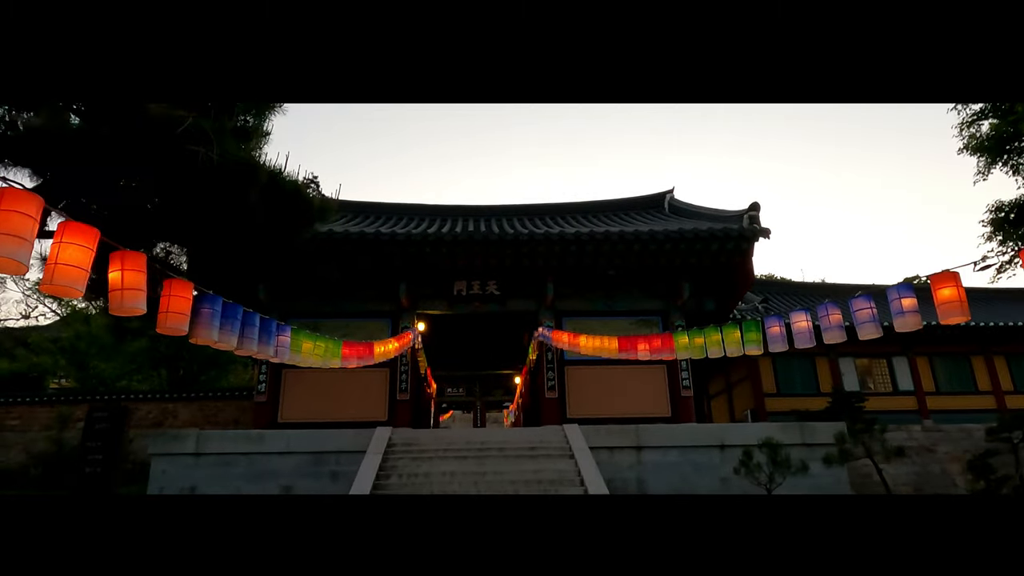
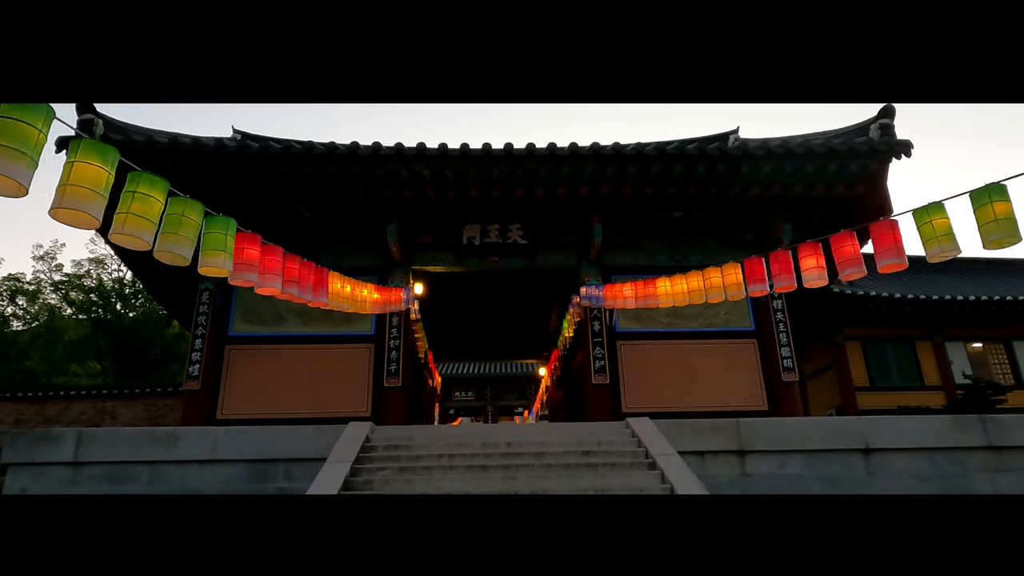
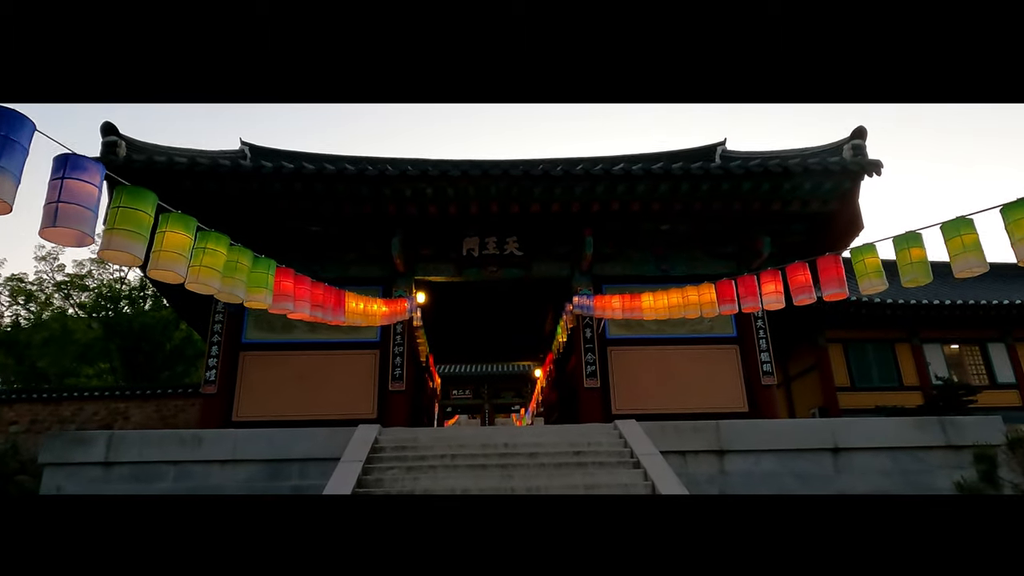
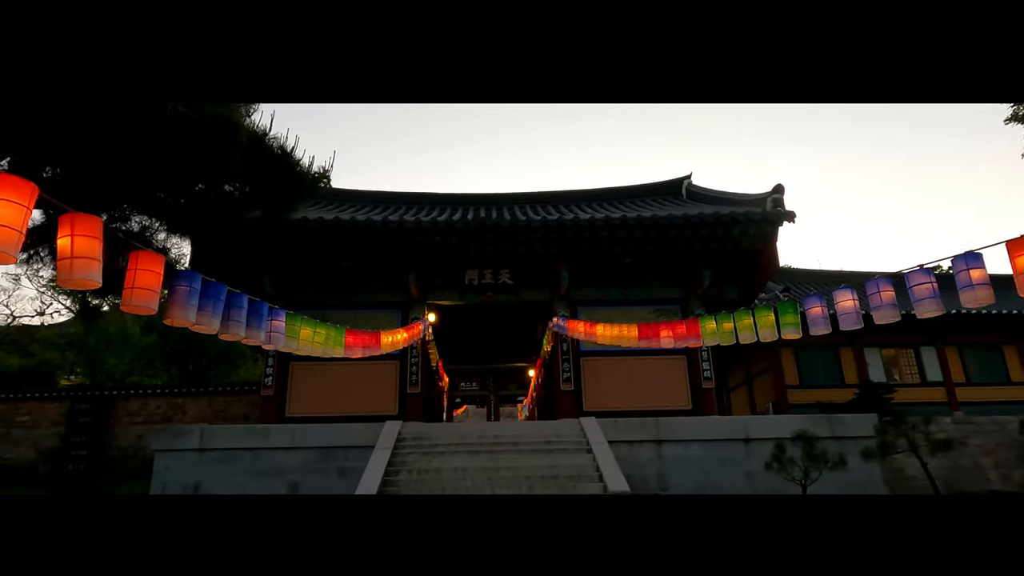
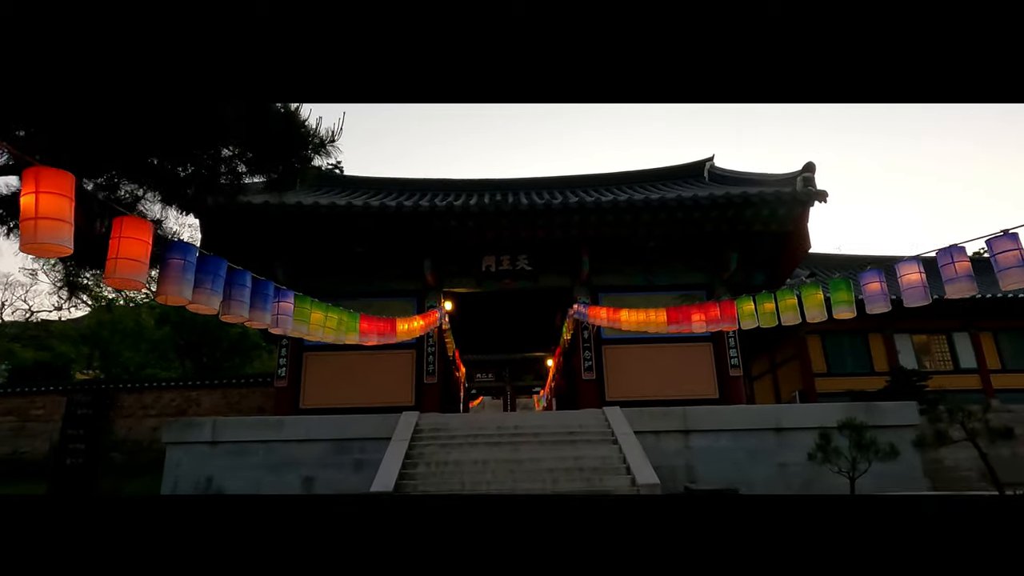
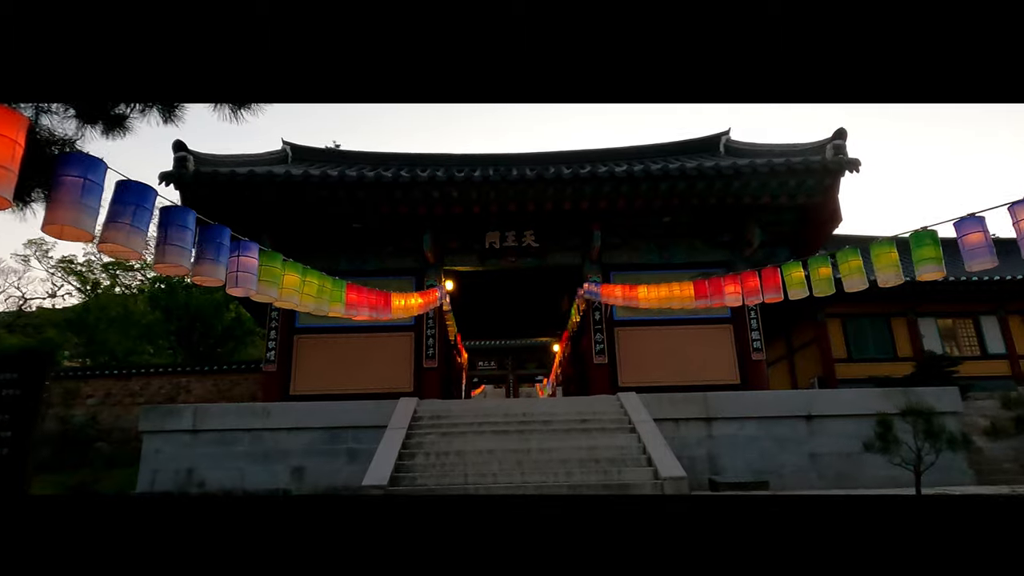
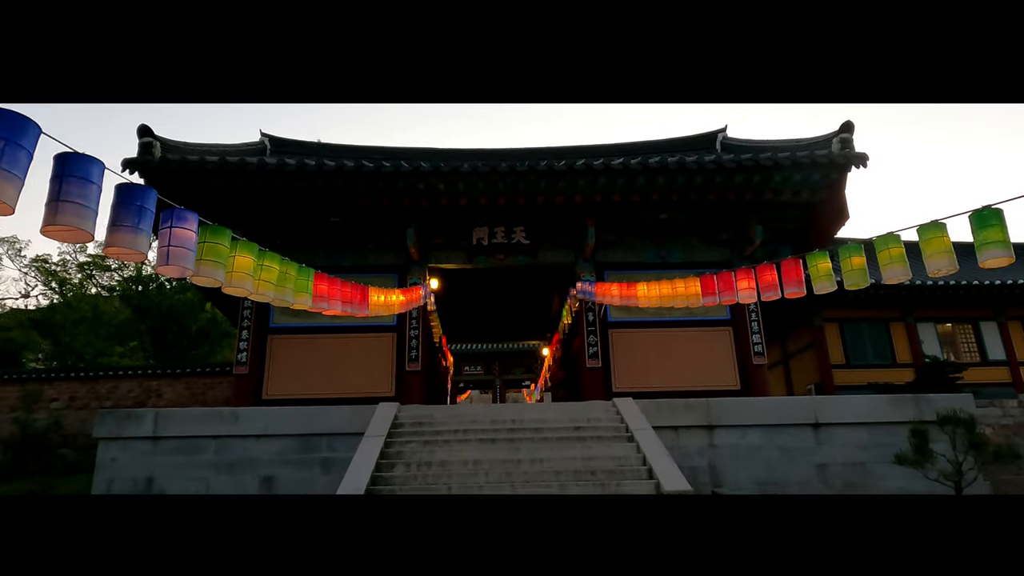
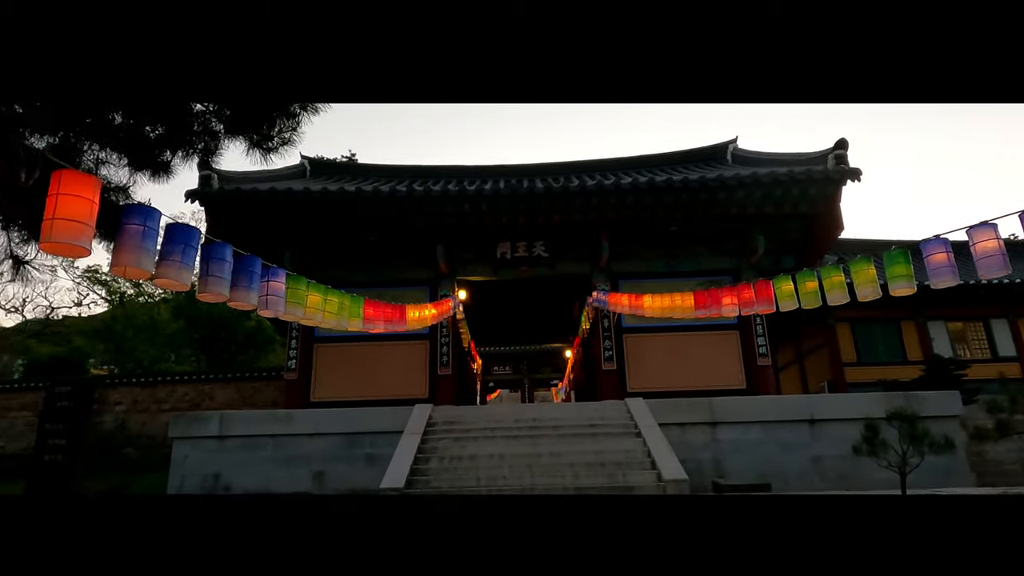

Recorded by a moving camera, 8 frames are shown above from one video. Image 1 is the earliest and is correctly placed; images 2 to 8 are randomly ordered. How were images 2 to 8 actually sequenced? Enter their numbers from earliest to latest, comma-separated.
4, 5, 8, 6, 7, 3, 2
